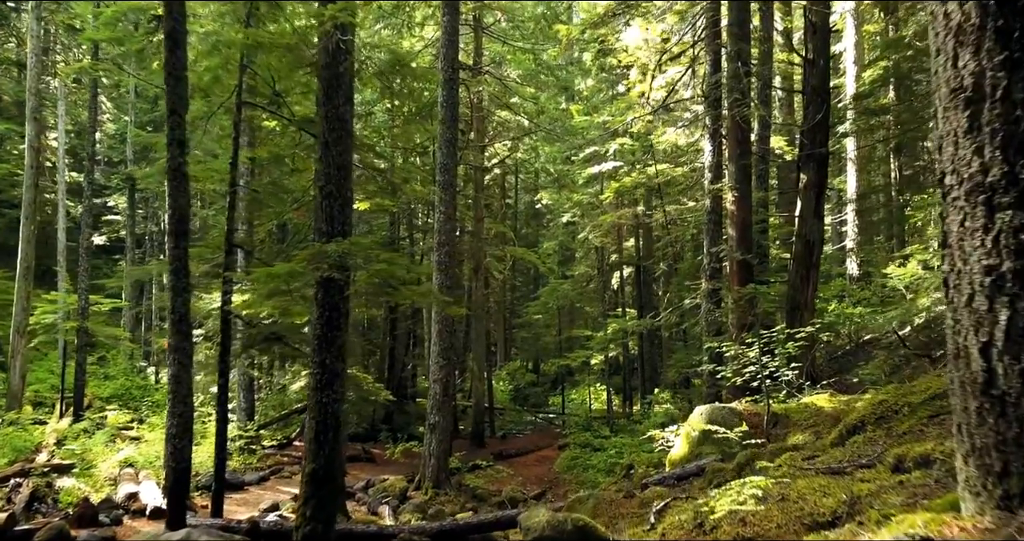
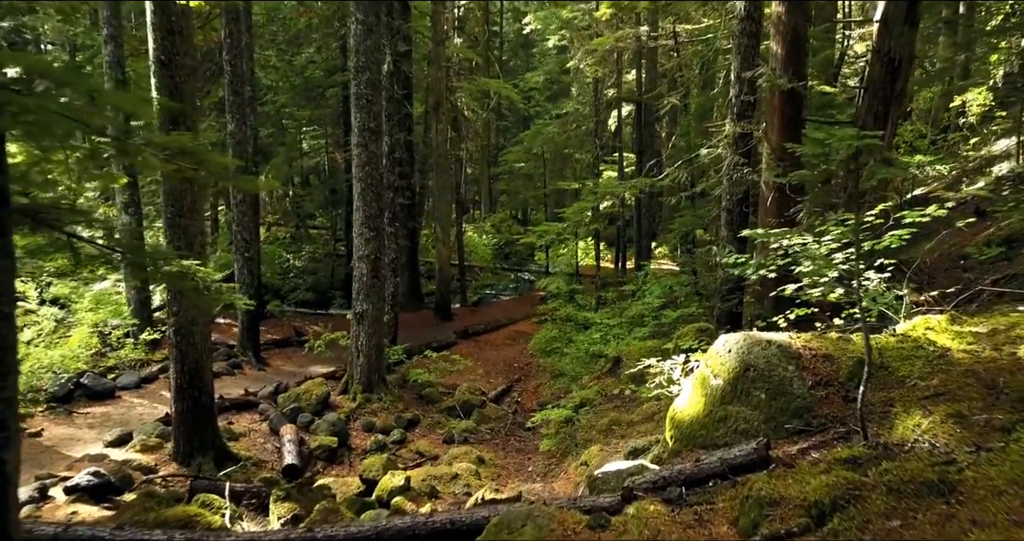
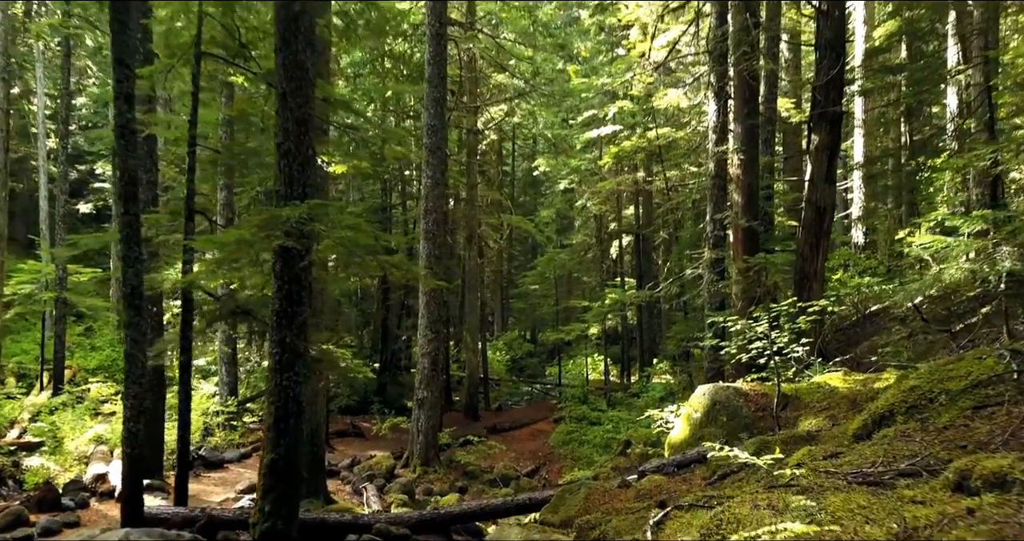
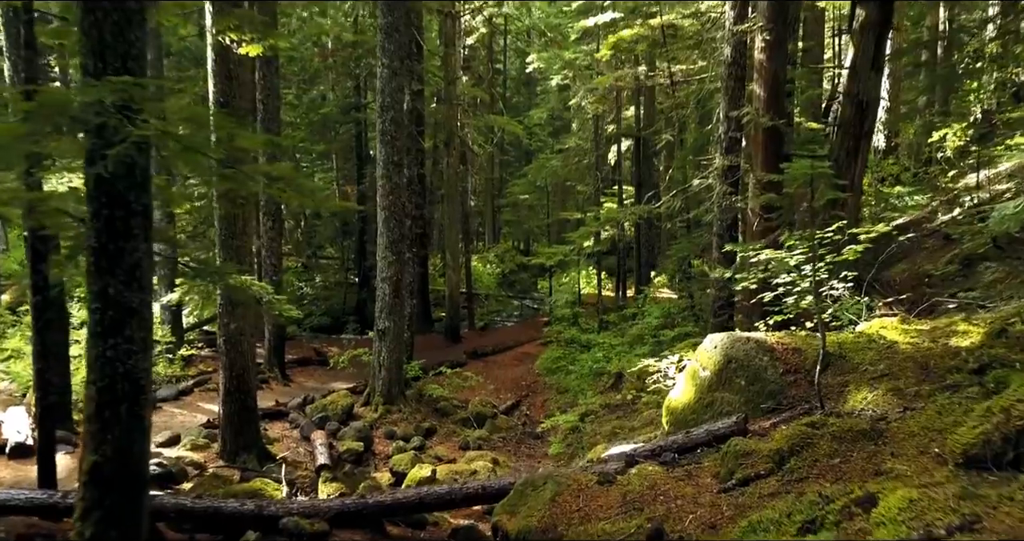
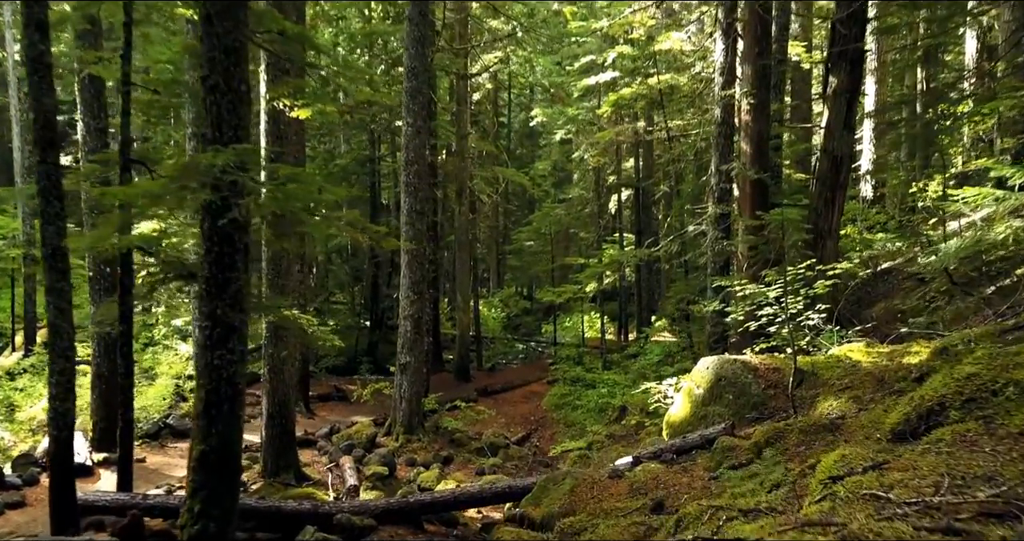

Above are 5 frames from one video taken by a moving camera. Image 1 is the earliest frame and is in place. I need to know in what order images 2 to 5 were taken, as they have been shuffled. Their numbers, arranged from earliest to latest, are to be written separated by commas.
3, 5, 4, 2
